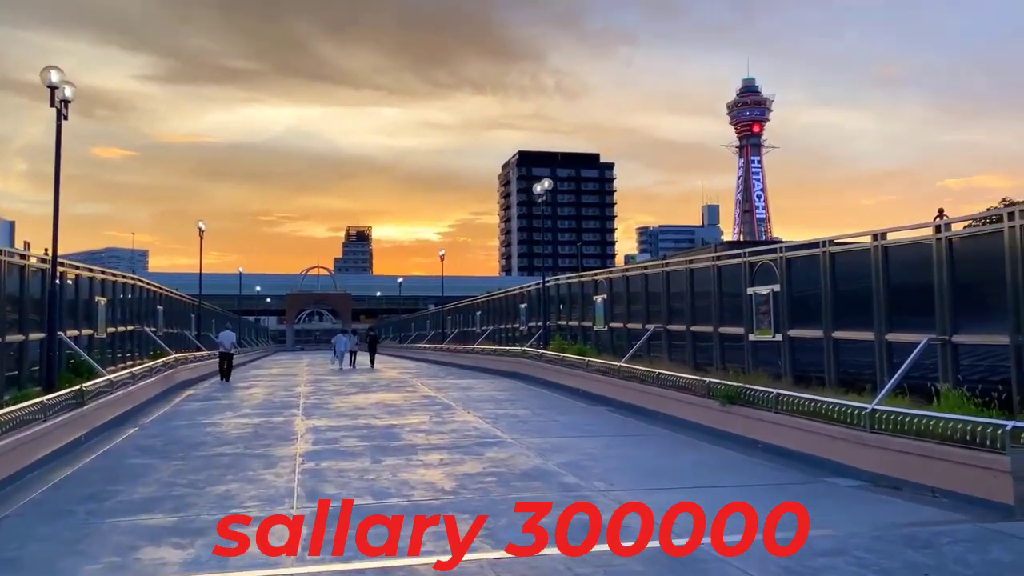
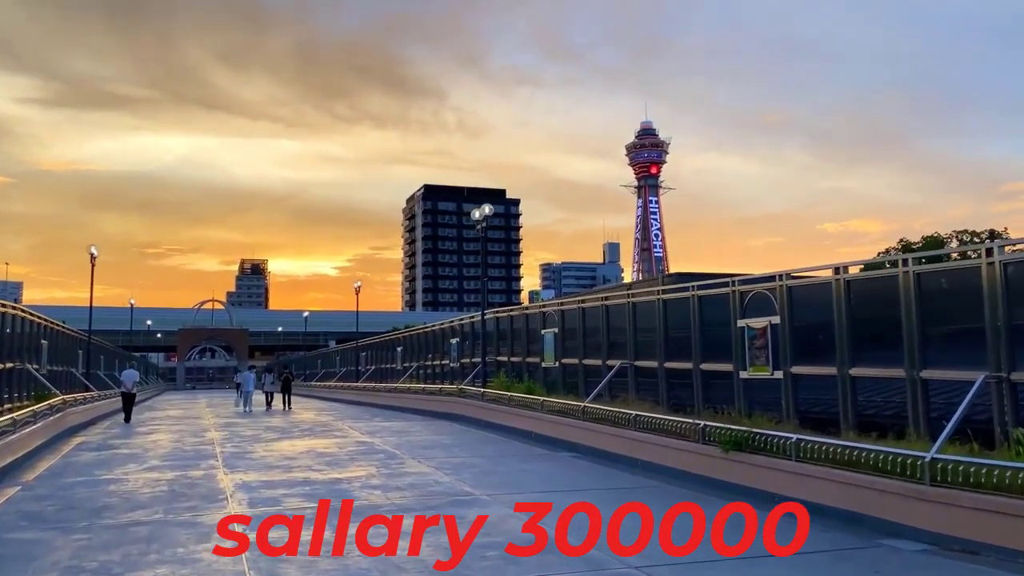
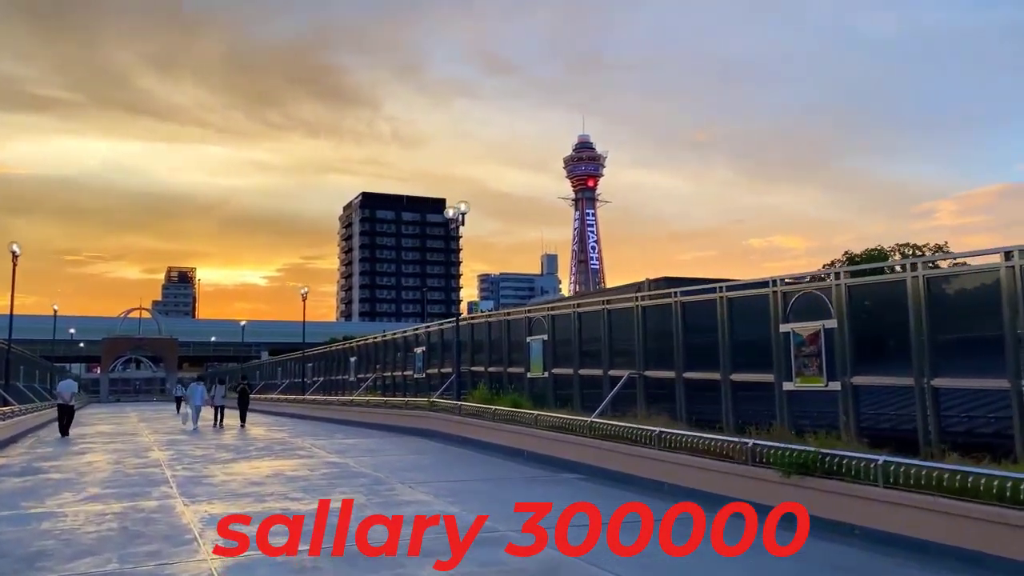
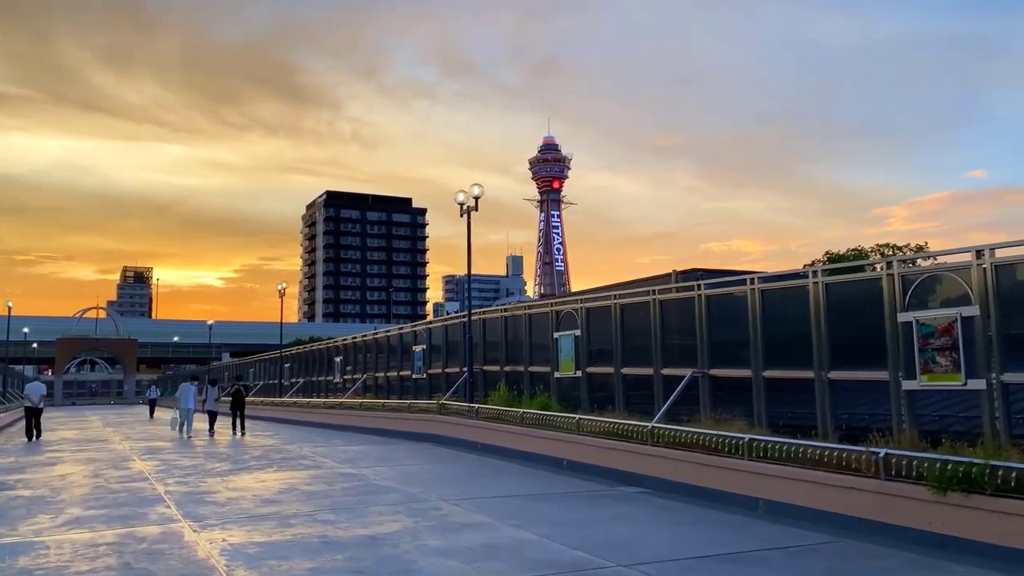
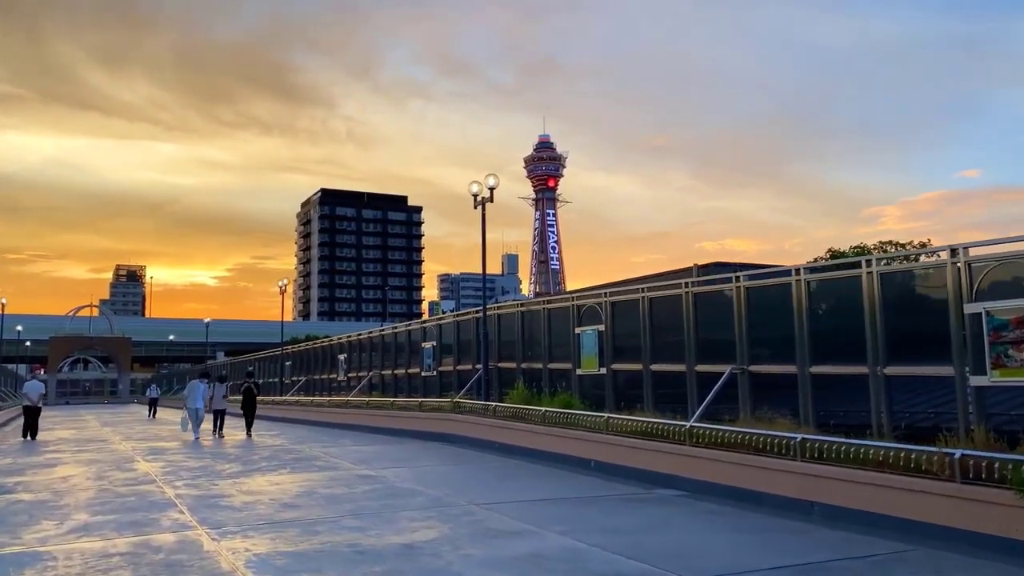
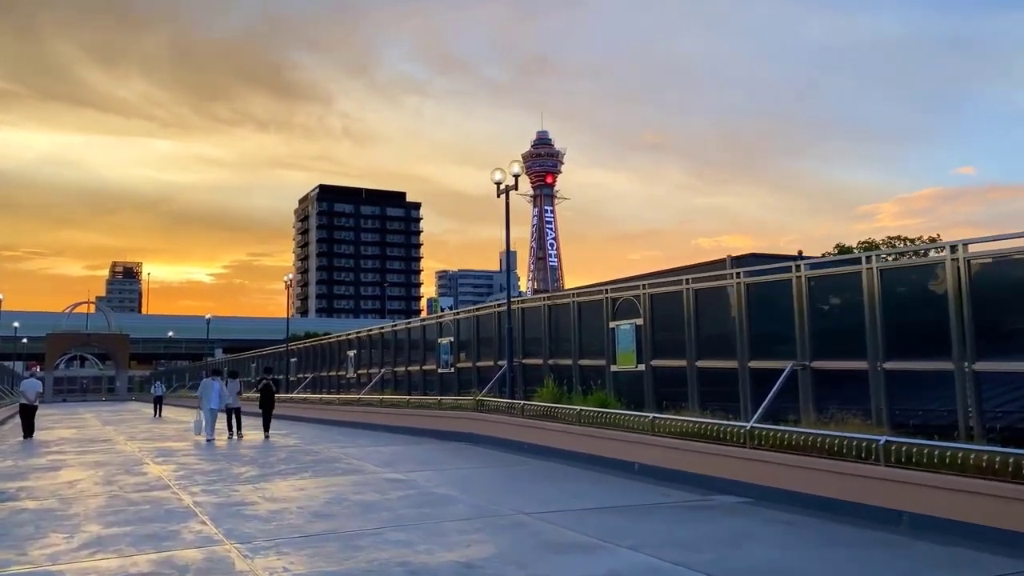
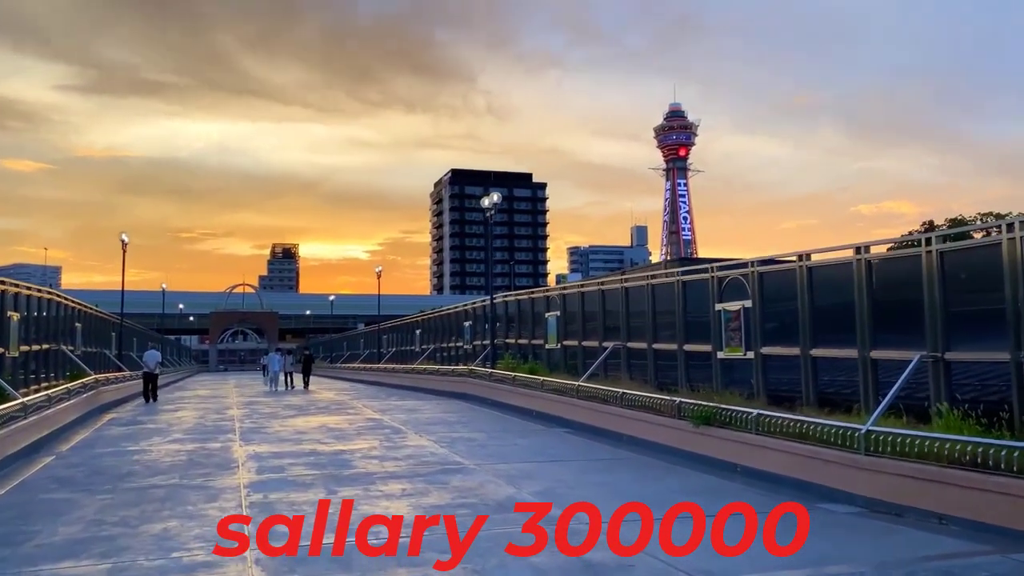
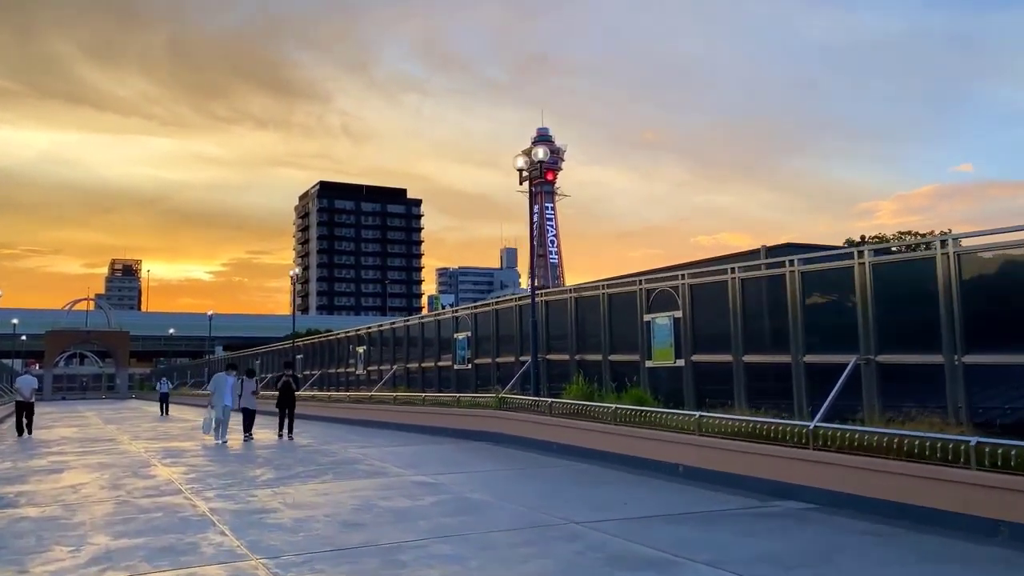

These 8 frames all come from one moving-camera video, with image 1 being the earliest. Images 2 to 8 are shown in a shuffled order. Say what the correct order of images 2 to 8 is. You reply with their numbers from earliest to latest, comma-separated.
7, 2, 3, 4, 5, 6, 8
